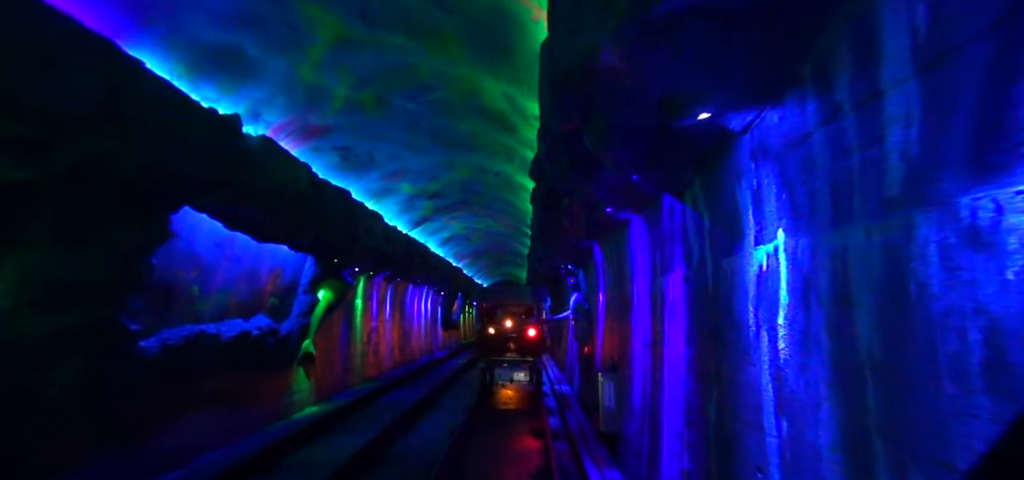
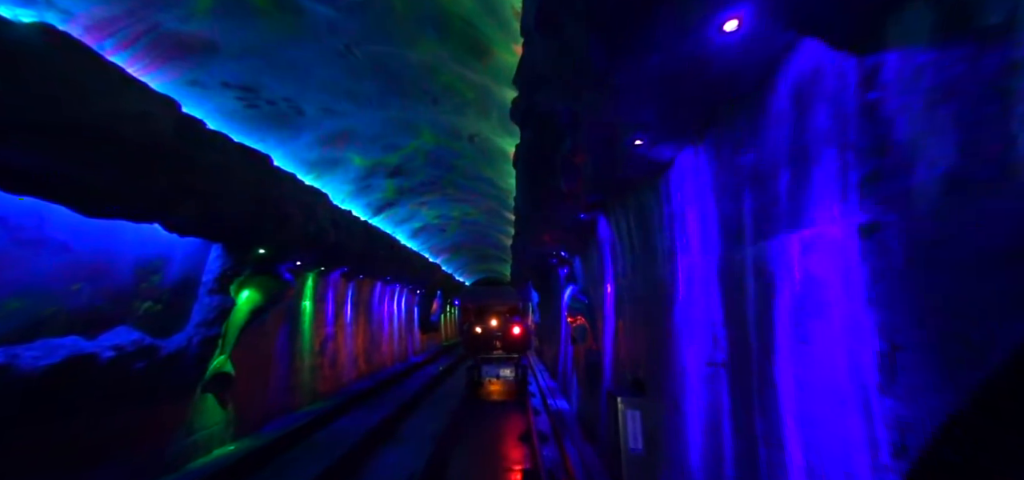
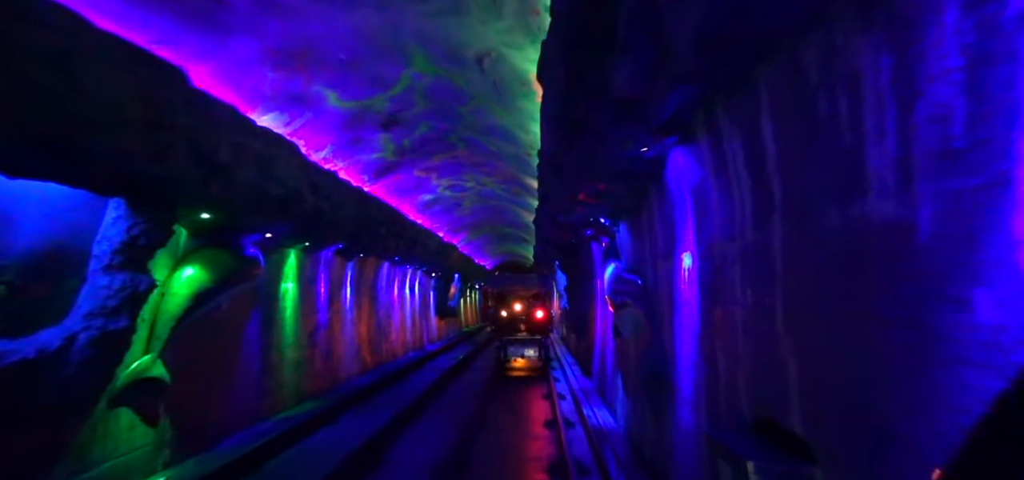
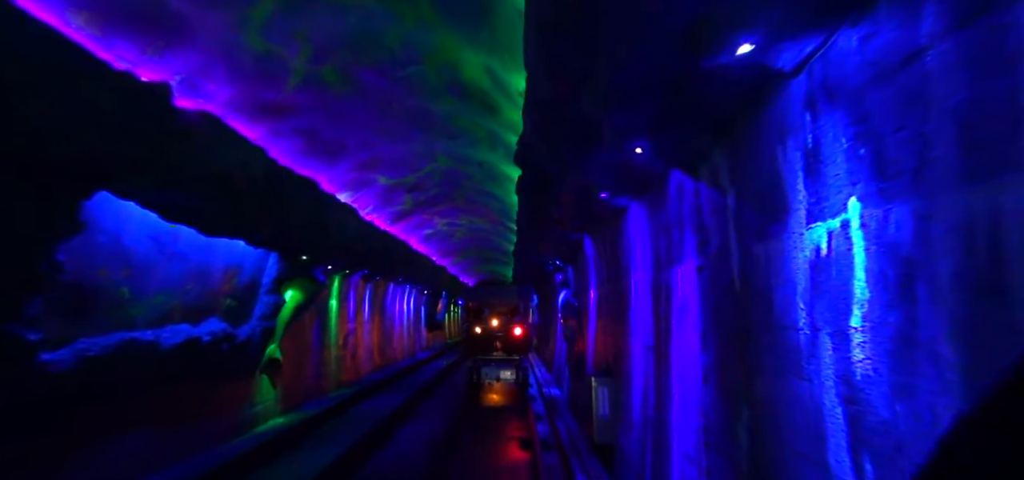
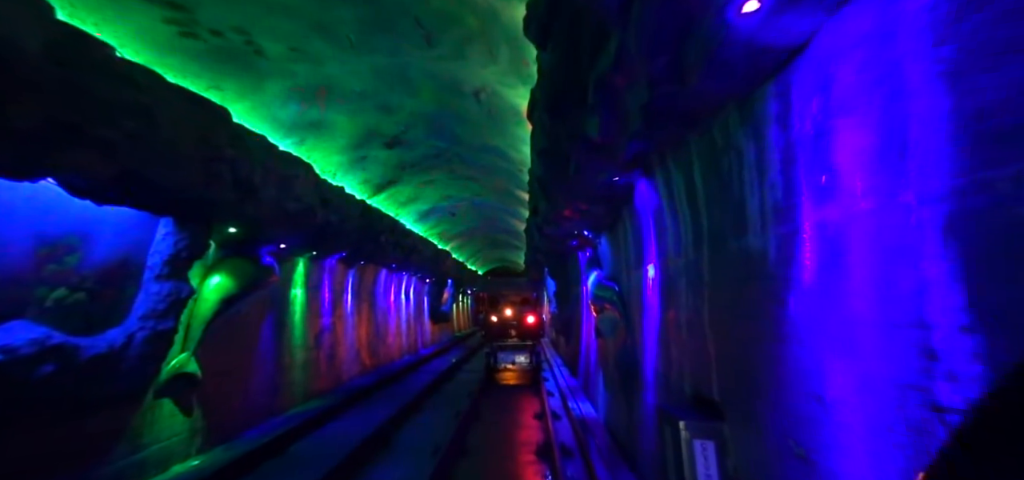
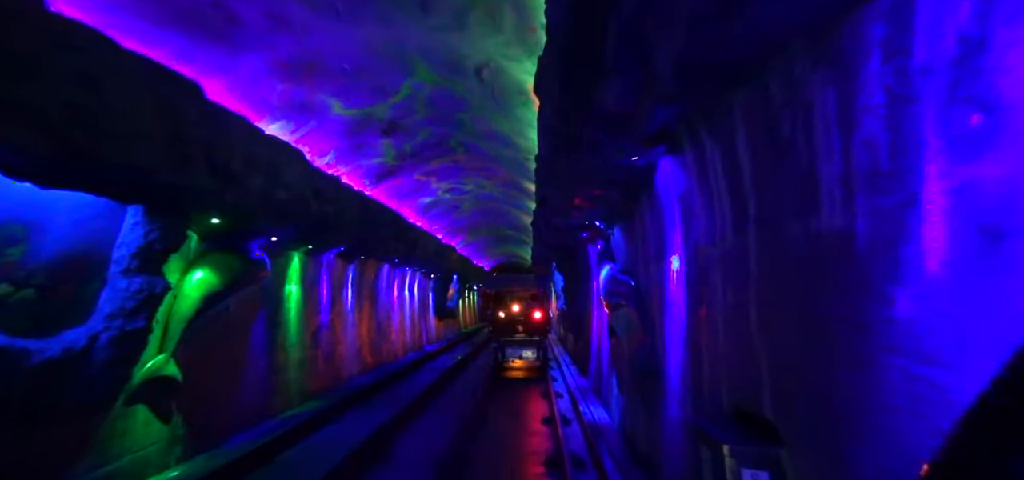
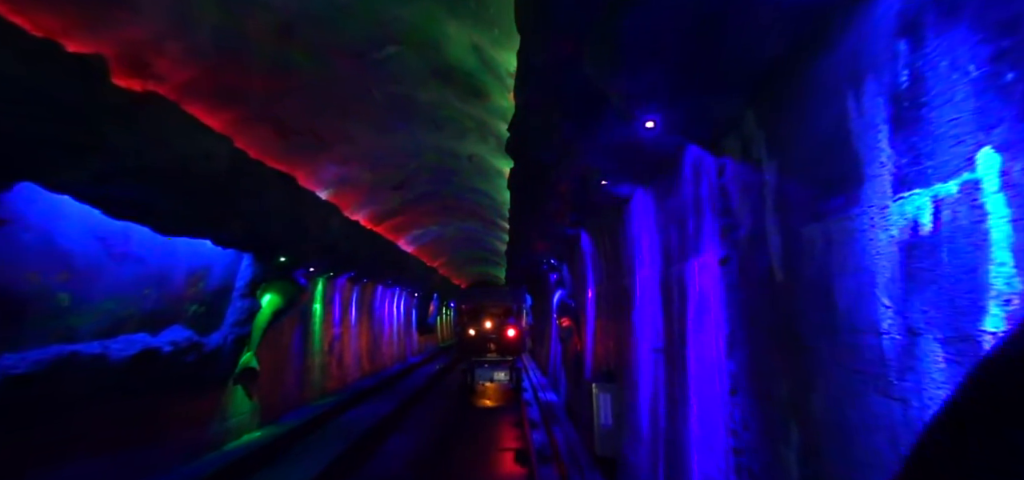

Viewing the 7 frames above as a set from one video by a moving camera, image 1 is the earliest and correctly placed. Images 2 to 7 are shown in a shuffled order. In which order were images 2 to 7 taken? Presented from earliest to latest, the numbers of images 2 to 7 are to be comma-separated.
4, 7, 2, 5, 6, 3
